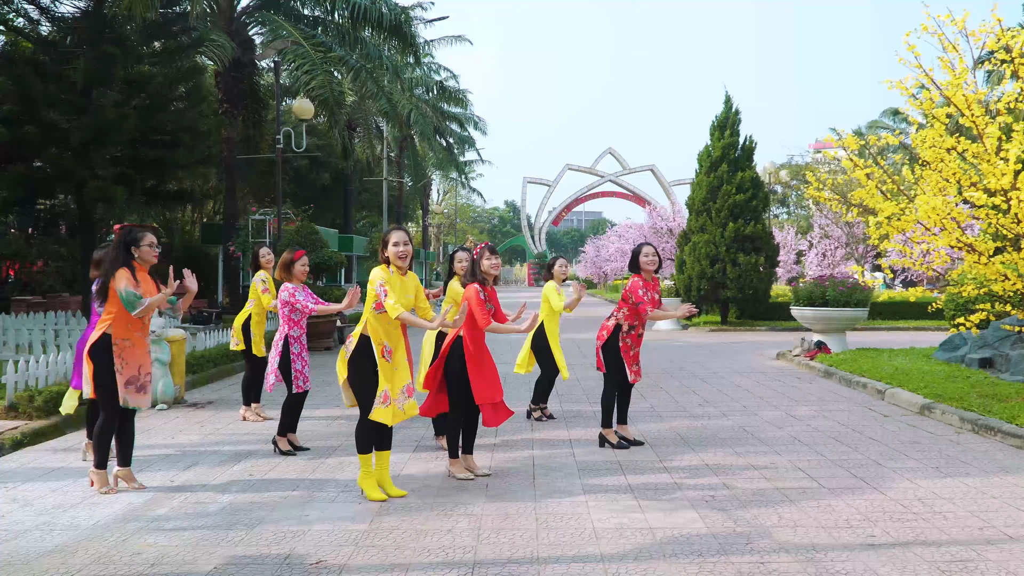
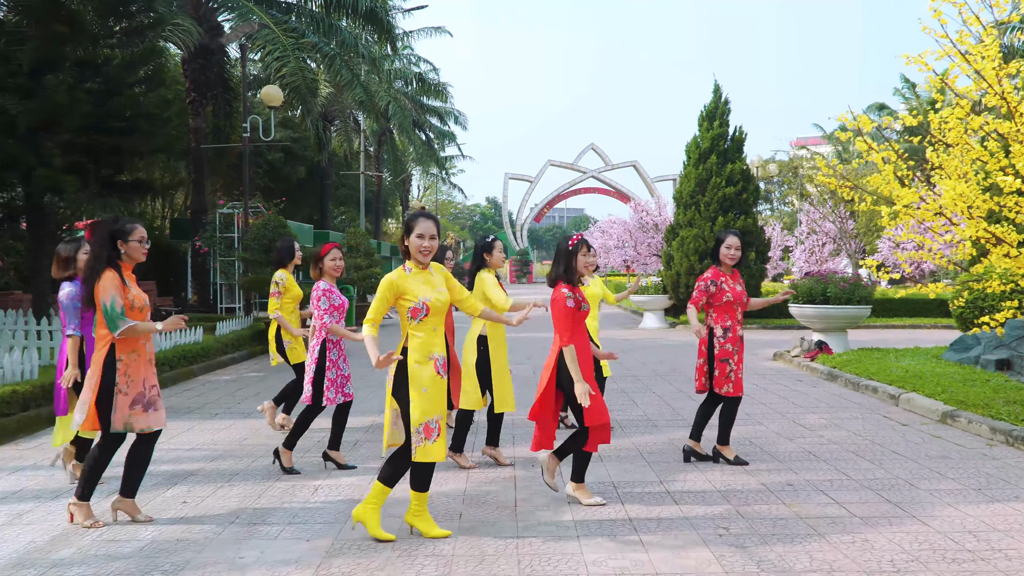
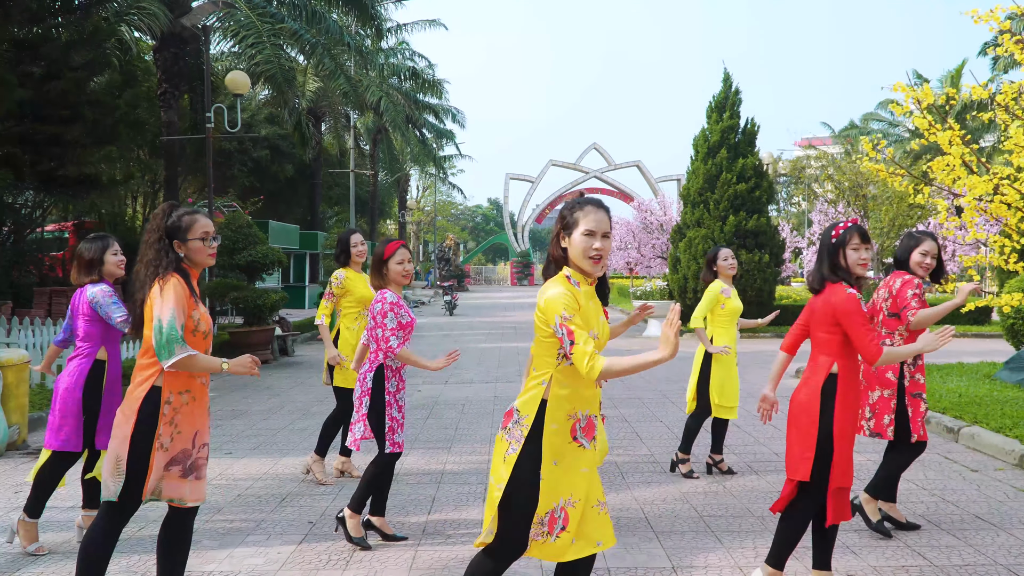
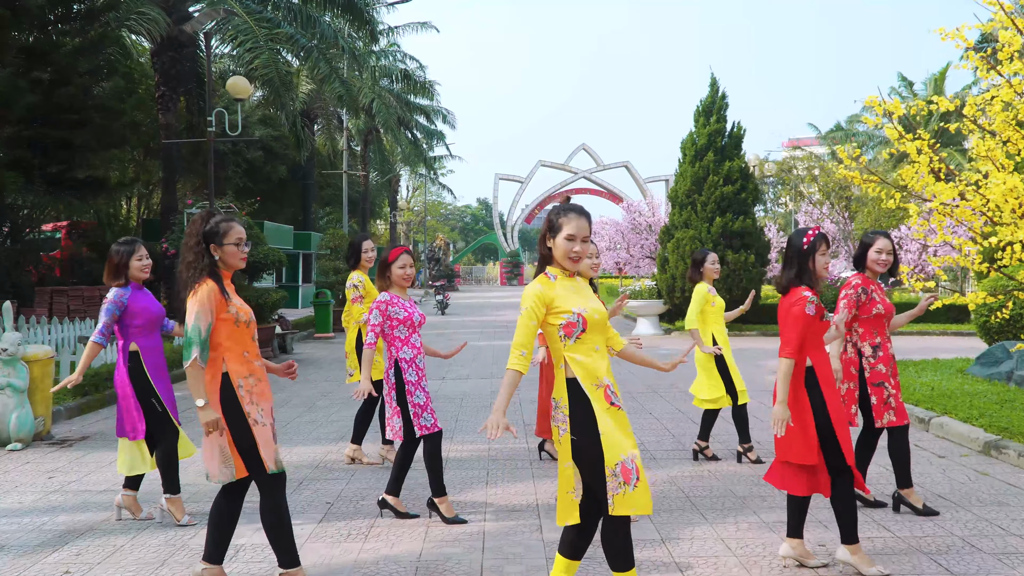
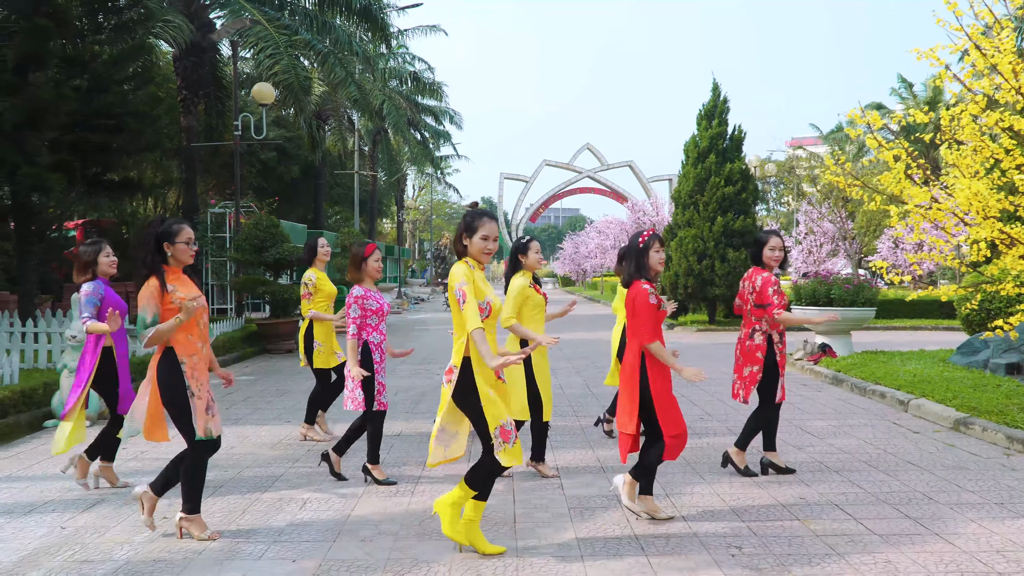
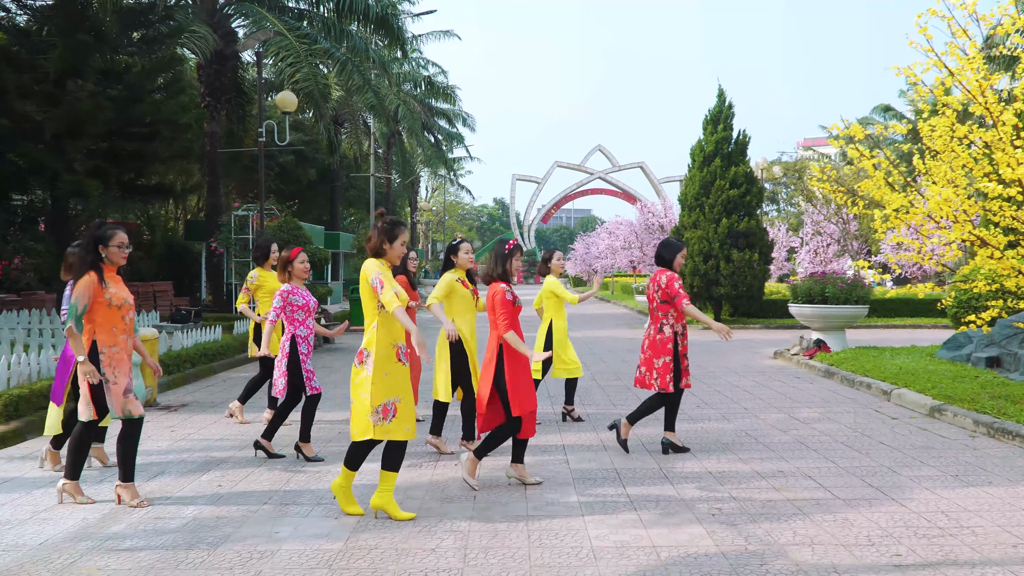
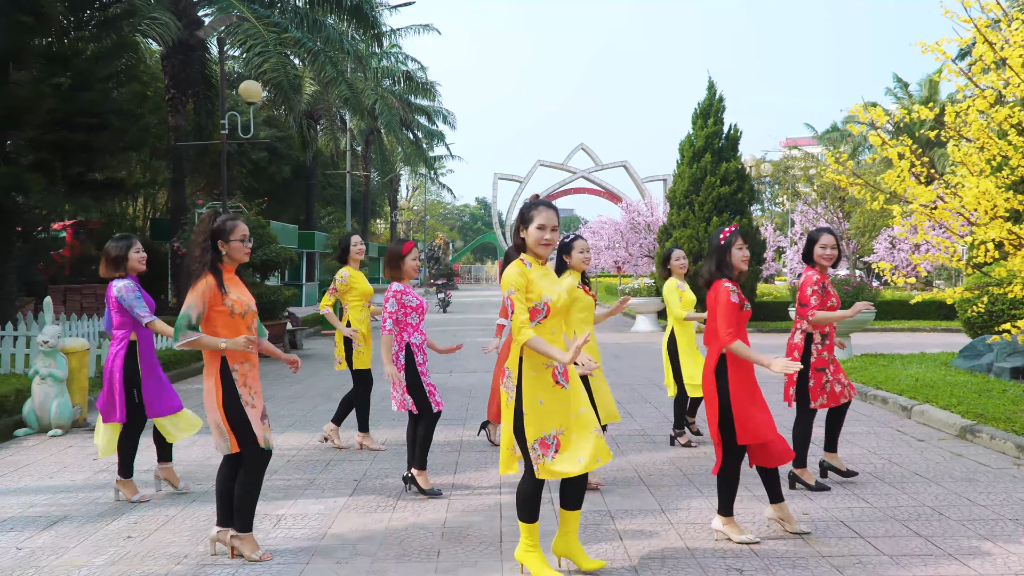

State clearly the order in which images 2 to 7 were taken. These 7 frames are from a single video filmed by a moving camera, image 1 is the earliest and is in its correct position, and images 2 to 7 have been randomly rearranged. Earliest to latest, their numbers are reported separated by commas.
6, 2, 5, 7, 4, 3
